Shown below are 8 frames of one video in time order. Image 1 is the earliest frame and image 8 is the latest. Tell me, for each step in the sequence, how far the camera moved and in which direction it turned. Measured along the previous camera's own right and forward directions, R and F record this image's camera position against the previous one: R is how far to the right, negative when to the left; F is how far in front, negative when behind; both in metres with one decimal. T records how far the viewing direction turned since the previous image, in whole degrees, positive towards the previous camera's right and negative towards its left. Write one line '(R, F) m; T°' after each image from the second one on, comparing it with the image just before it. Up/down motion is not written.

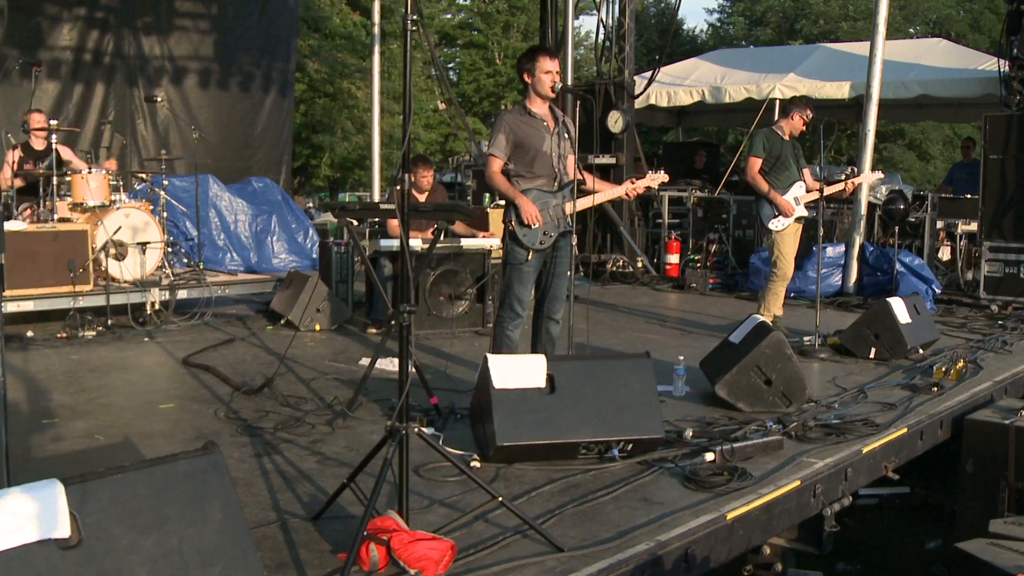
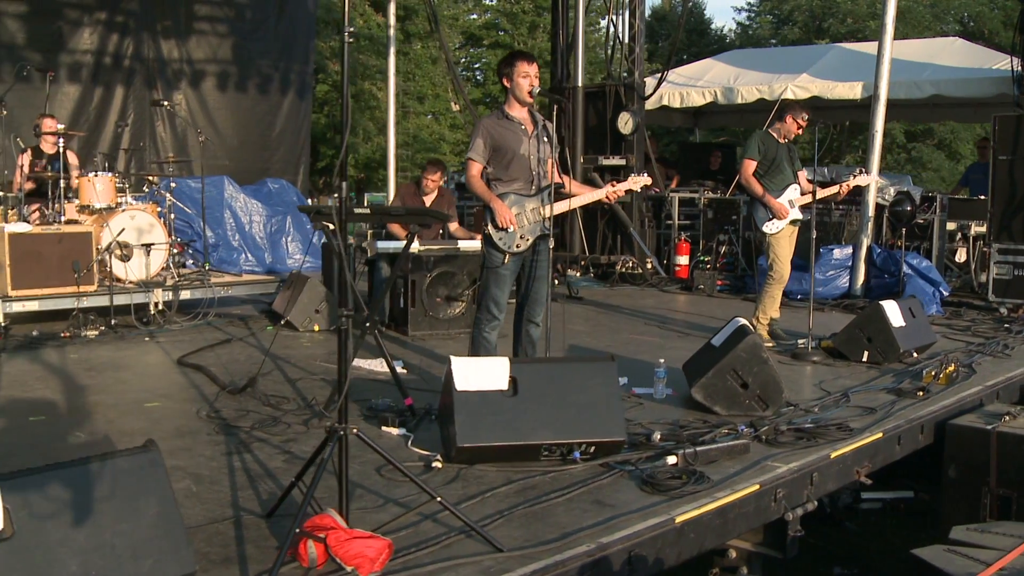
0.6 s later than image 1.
(+0.2, 0.0) m; -2°
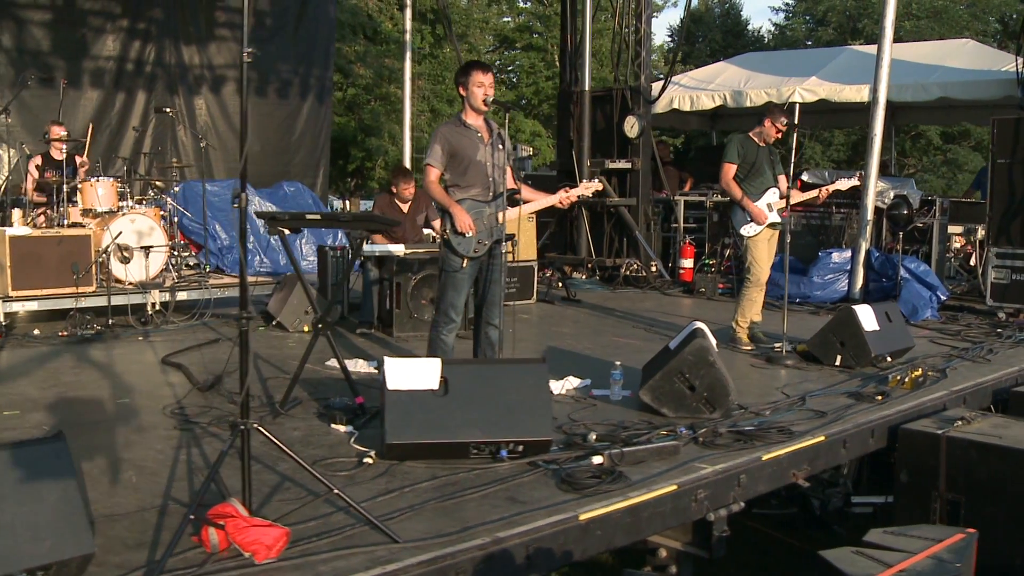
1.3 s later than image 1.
(+0.4, -0.1) m; -2°
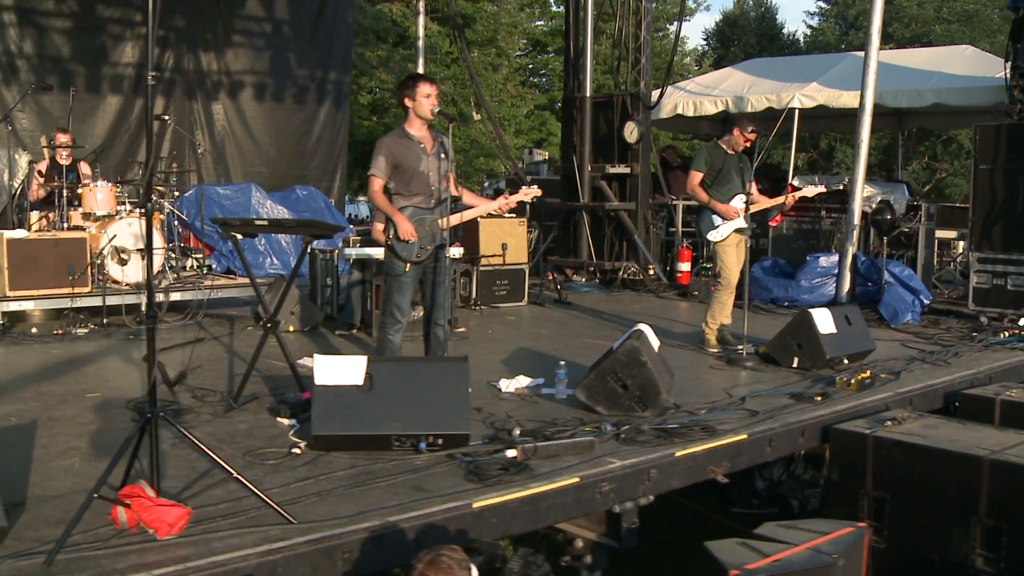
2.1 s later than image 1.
(+0.4, -0.2) m; -2°
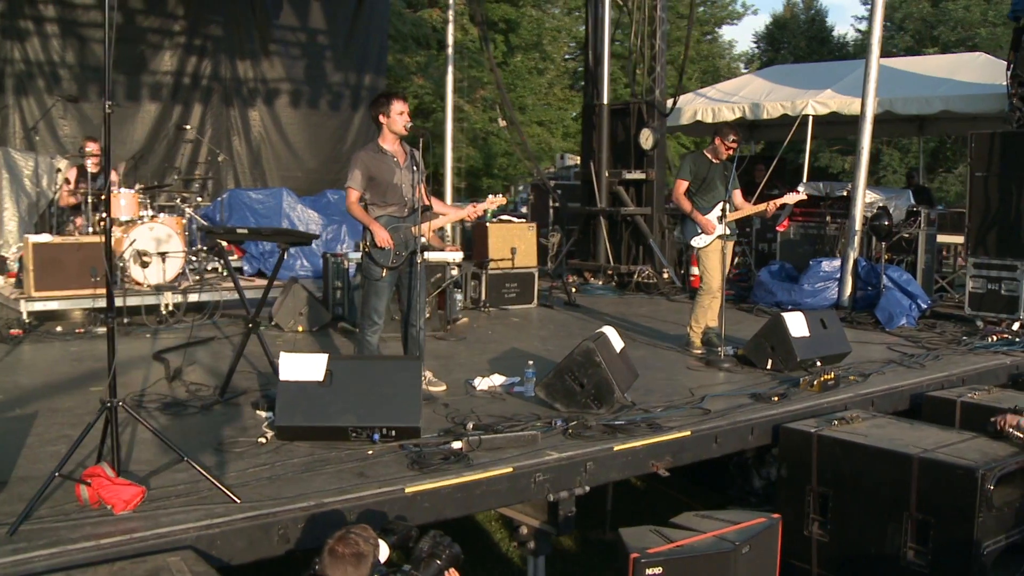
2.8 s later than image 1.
(+0.4, -0.3) m; -3°
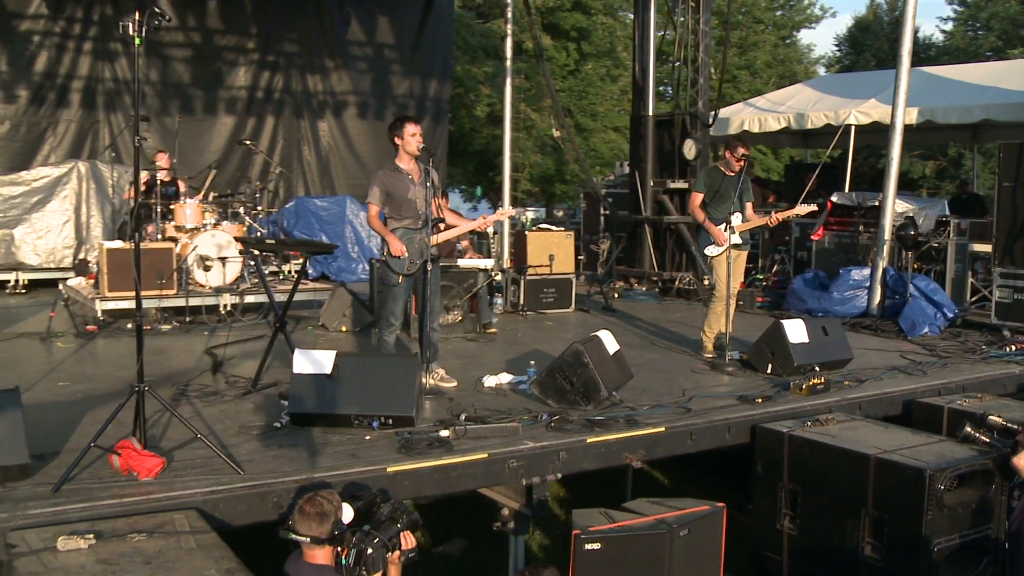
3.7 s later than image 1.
(+0.4, -0.4) m; -5°
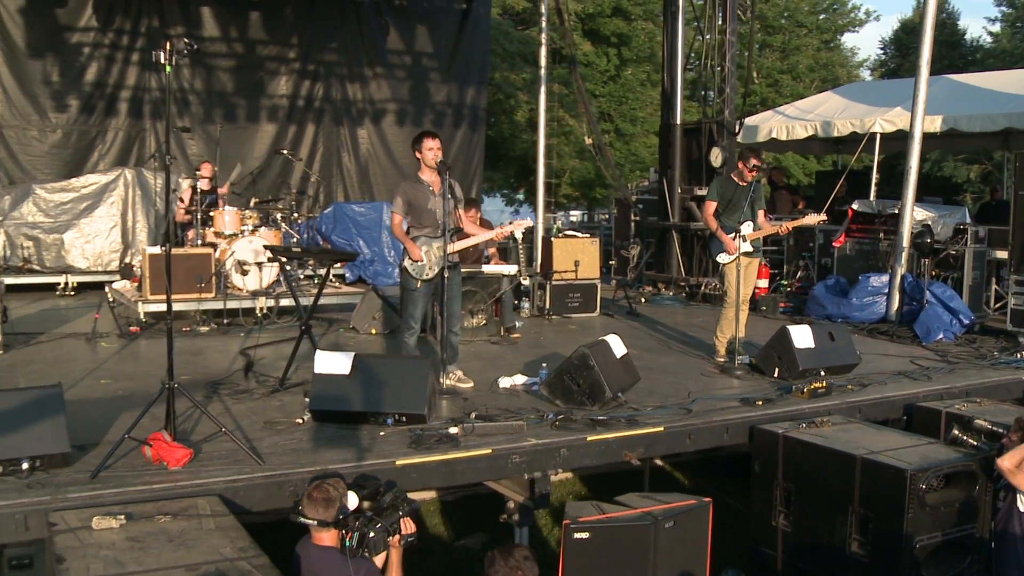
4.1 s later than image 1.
(+0.2, -0.3) m; -3°
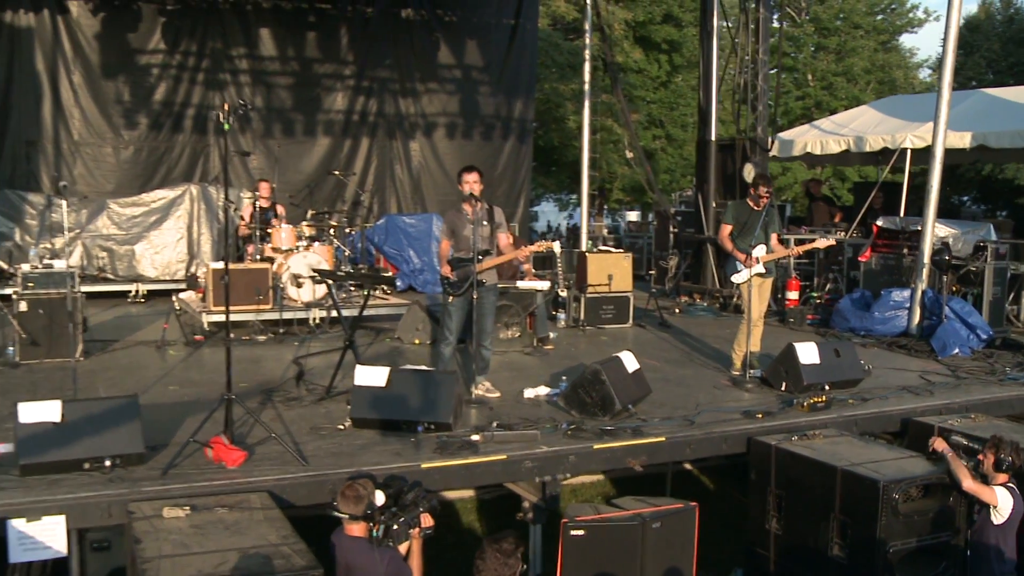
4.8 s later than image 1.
(+0.2, -0.6) m; -3°
